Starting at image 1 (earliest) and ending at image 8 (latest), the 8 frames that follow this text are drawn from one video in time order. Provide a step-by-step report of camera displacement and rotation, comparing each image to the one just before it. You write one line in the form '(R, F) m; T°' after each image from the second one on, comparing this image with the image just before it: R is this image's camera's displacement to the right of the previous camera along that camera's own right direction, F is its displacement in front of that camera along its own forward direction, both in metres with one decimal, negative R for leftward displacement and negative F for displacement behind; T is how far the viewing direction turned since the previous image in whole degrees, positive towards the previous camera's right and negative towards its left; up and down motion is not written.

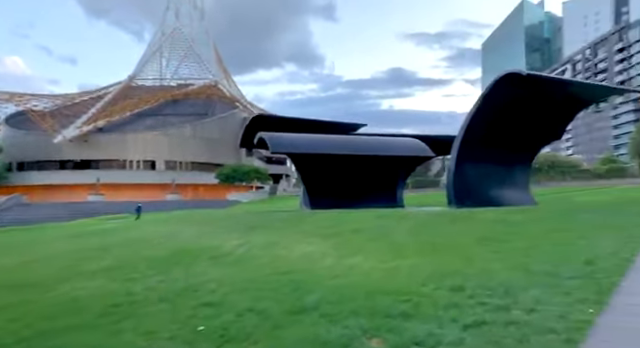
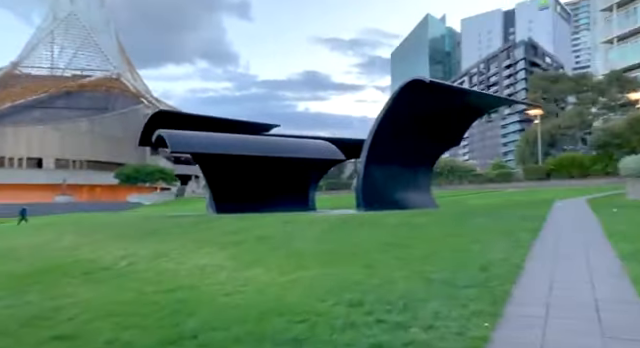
(+0.5, +0.9) m; +12°
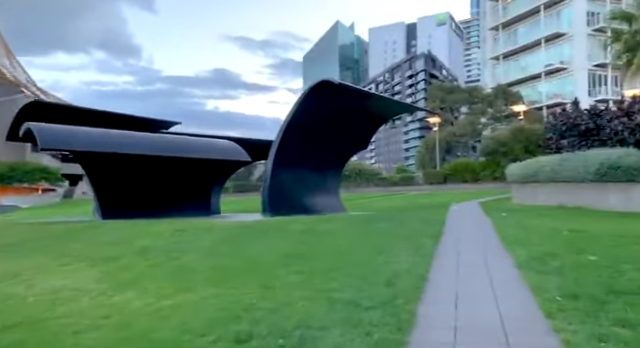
(+0.4, +1.0) m; +13°
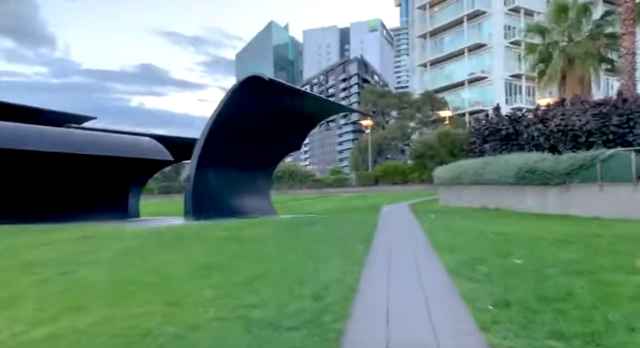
(+0.2, +0.7) m; +10°
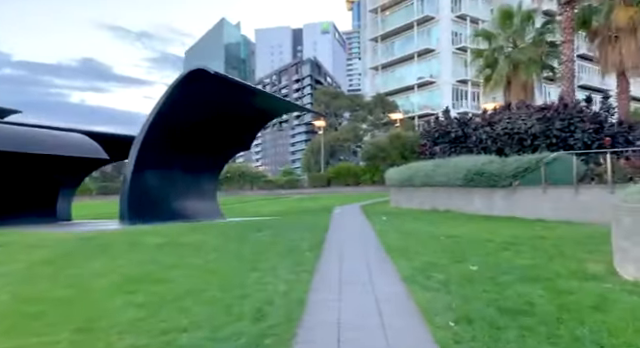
(+0.1, +0.6) m; +7°
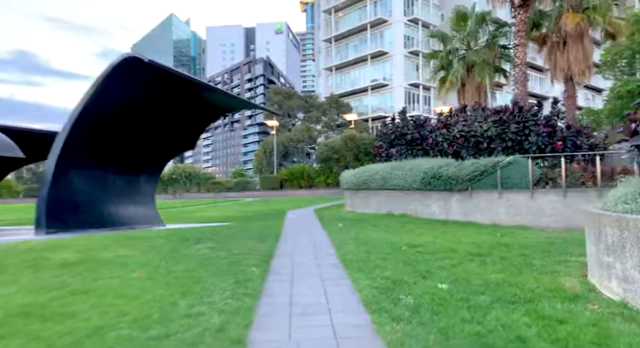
(+0.1, +1.0) m; +7°
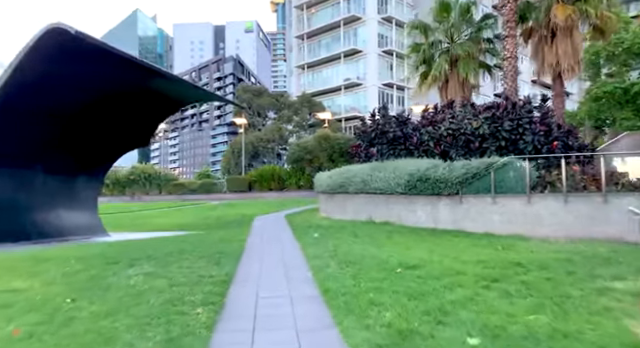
(0.0, +1.7) m; +4°
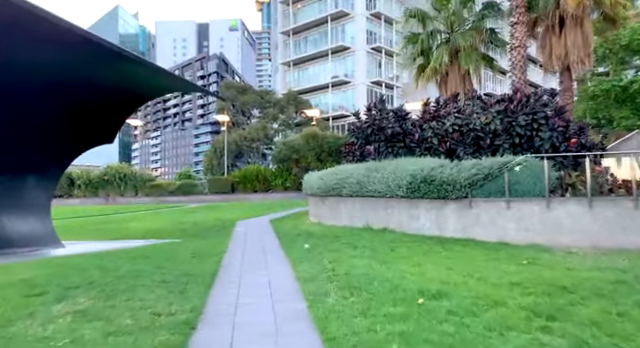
(-0.1, +1.5) m; +2°
